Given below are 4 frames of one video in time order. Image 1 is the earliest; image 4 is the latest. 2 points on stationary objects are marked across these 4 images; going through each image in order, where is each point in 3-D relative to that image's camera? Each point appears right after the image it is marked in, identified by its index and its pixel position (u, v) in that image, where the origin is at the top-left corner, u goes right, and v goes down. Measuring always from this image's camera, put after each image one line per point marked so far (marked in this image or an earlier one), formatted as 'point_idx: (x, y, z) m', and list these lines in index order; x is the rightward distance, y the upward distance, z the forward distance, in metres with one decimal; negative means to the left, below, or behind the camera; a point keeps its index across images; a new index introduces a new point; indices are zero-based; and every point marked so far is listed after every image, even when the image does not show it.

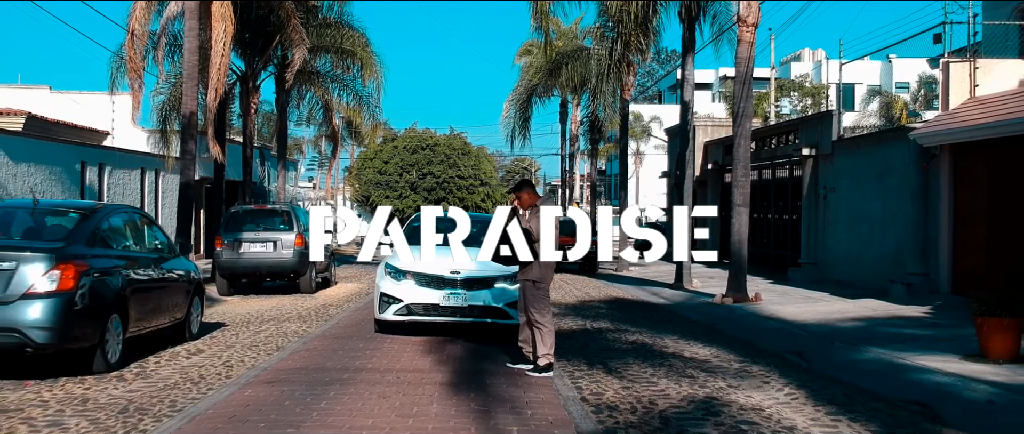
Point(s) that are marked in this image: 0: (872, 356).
0: (+3.7, -1.4, +8.9) m
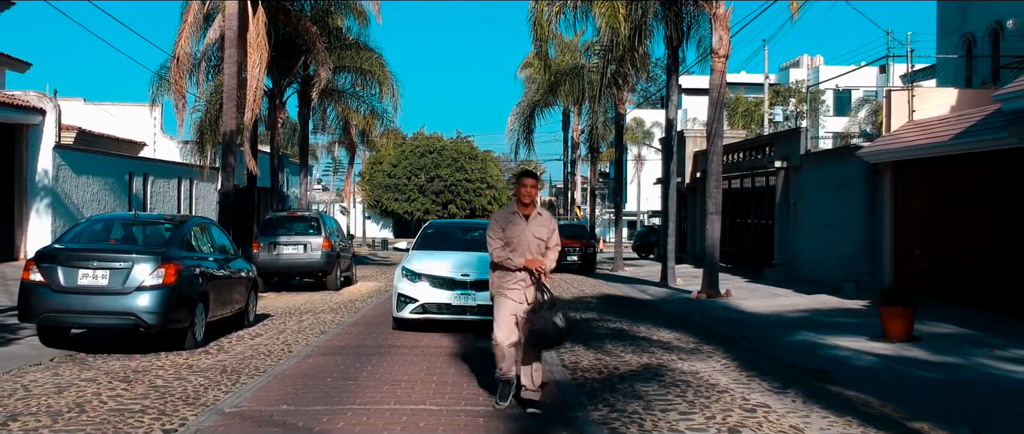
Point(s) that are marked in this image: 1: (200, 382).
0: (+3.7, -1.5, +11.1) m
1: (-2.9, -1.5, +8.0) m
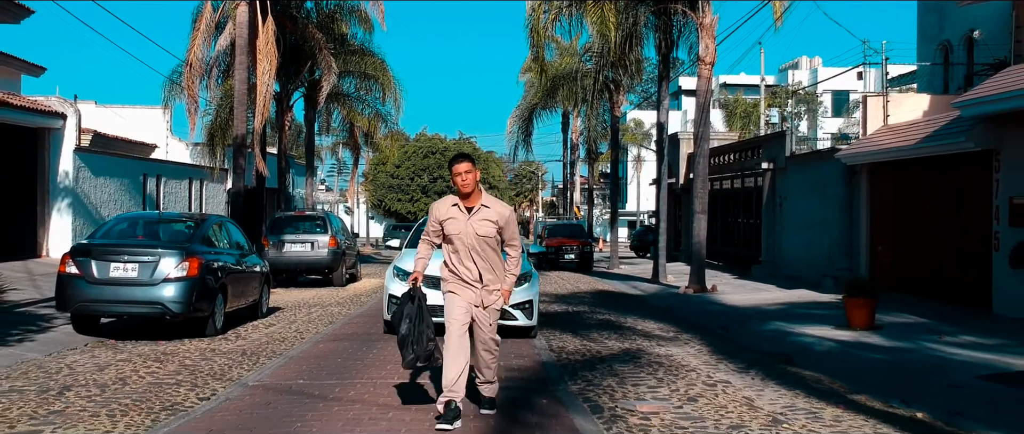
0: (+3.6, -1.5, +12.0) m
1: (-2.9, -1.5, +8.9) m
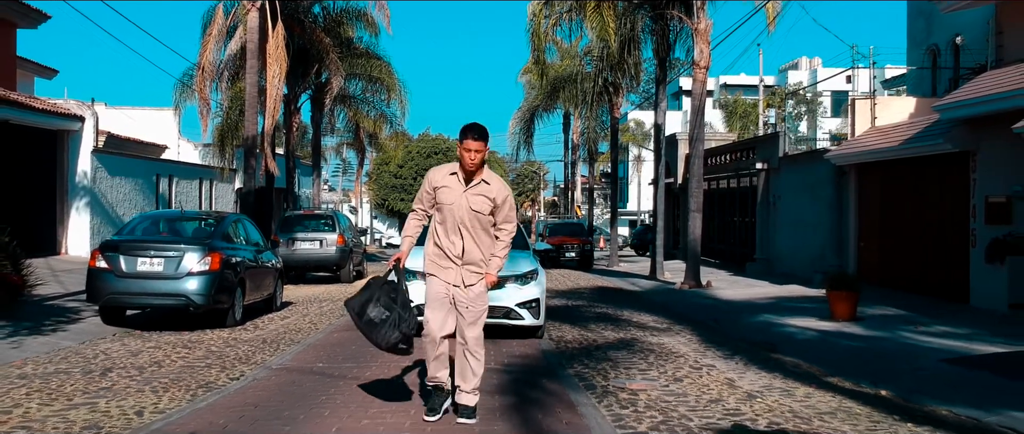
0: (+3.6, -1.5, +12.7) m
1: (-2.9, -1.5, +9.6) m
